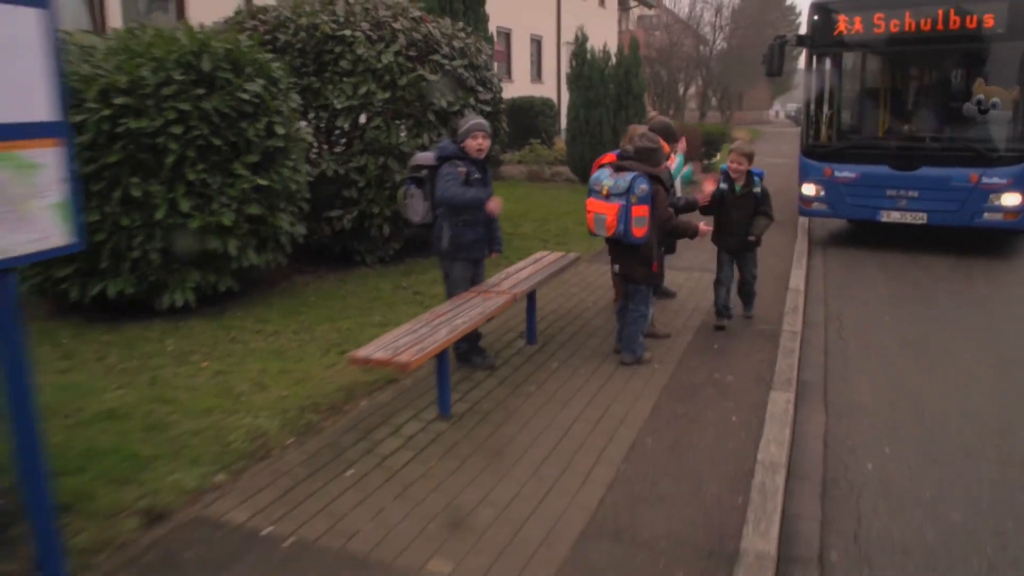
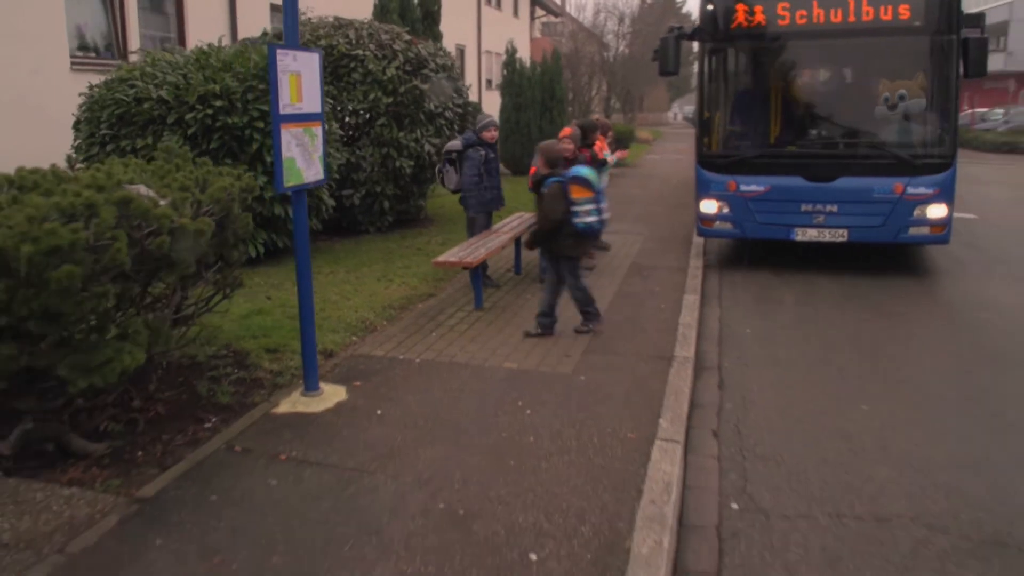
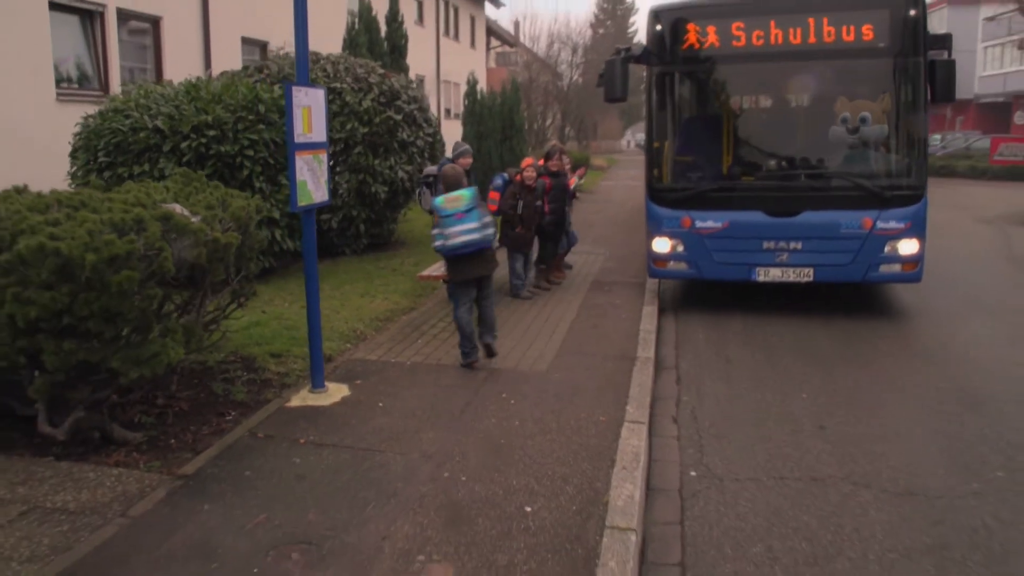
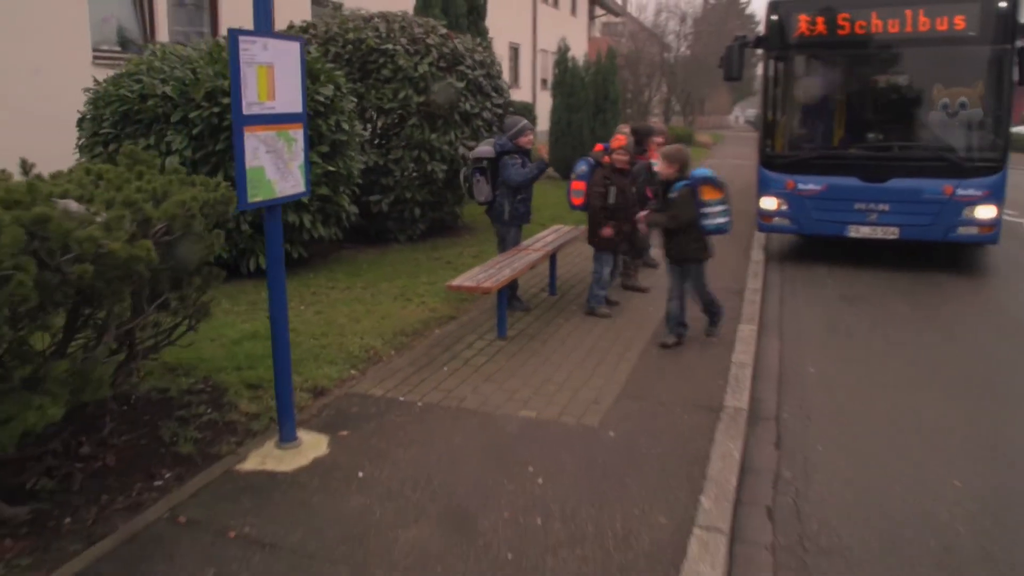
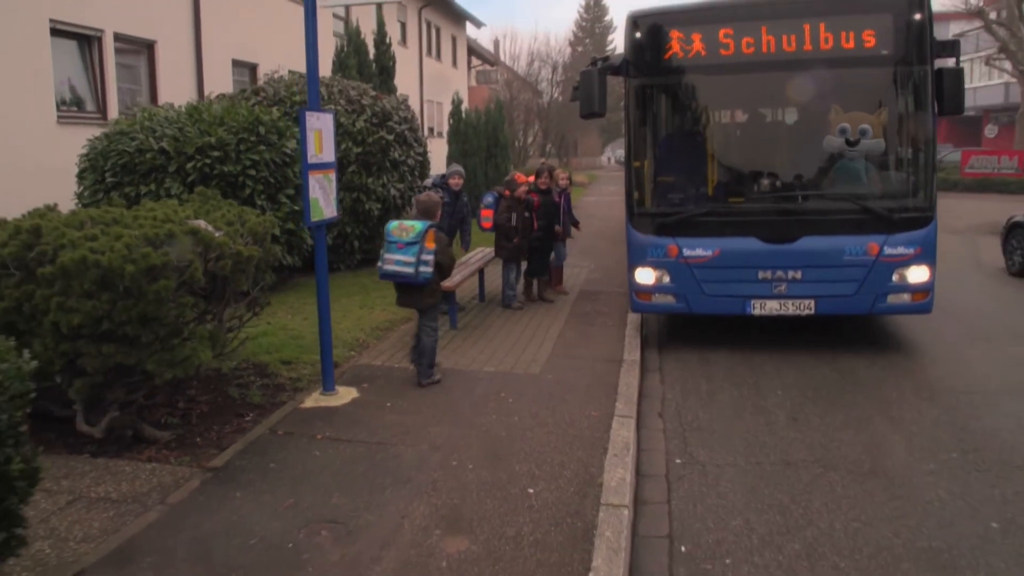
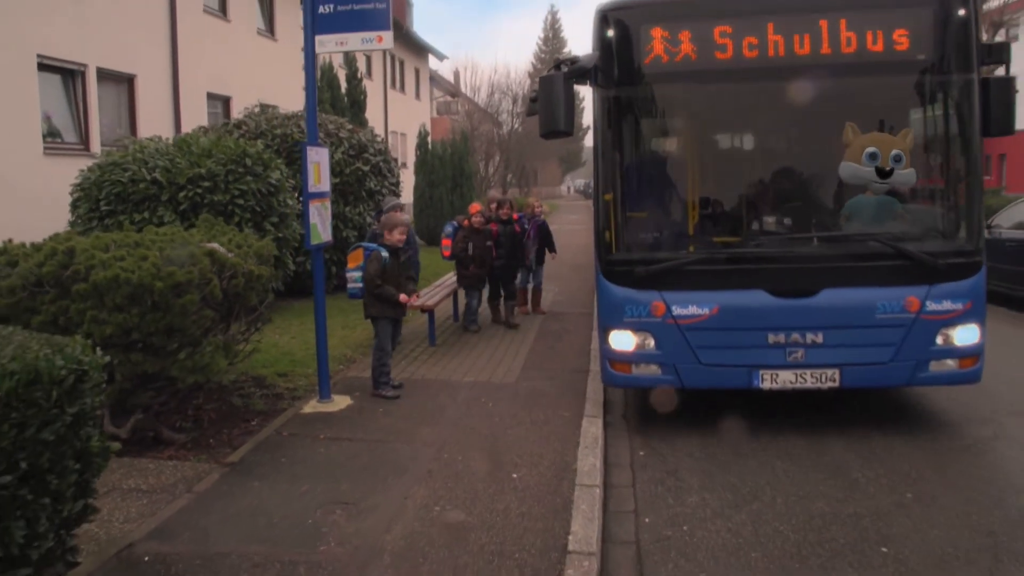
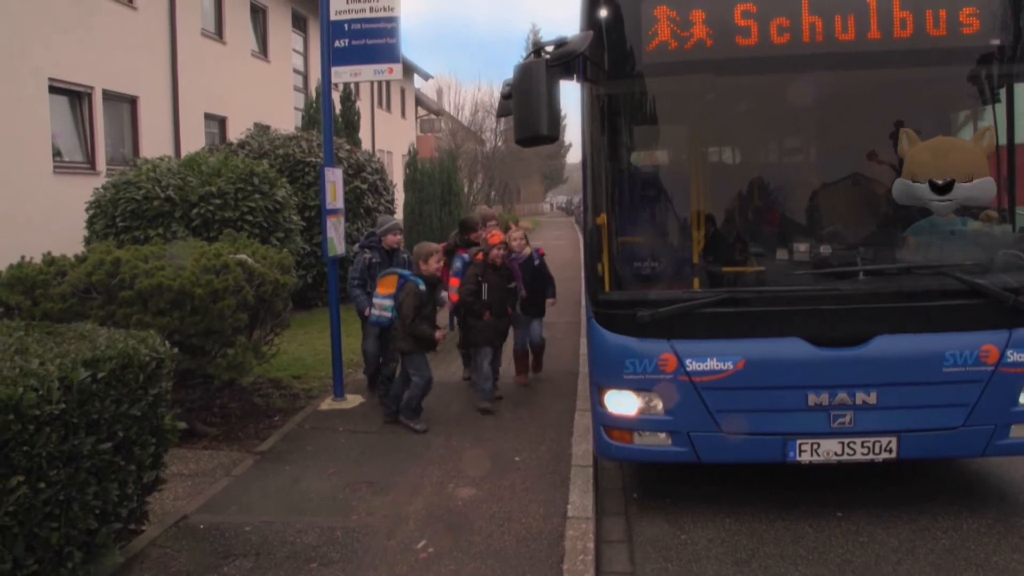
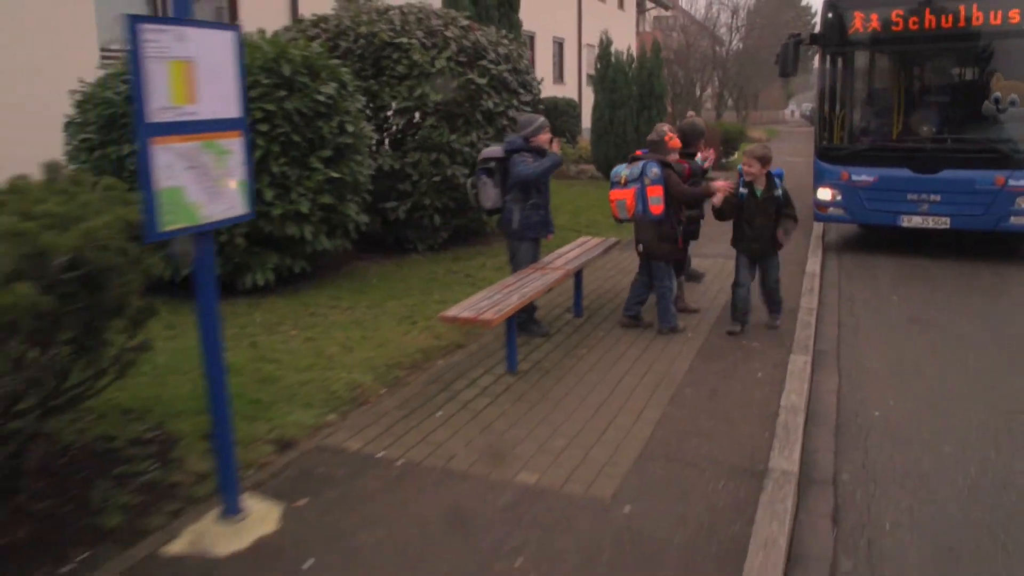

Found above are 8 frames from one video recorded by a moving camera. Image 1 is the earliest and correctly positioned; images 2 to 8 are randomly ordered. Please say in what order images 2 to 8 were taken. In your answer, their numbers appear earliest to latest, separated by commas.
8, 4, 2, 3, 5, 6, 7
